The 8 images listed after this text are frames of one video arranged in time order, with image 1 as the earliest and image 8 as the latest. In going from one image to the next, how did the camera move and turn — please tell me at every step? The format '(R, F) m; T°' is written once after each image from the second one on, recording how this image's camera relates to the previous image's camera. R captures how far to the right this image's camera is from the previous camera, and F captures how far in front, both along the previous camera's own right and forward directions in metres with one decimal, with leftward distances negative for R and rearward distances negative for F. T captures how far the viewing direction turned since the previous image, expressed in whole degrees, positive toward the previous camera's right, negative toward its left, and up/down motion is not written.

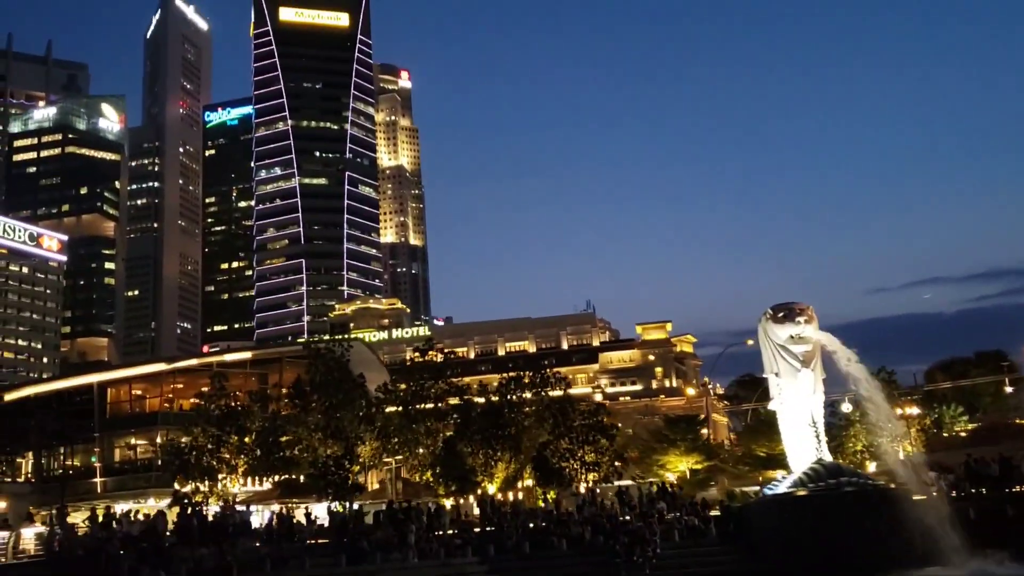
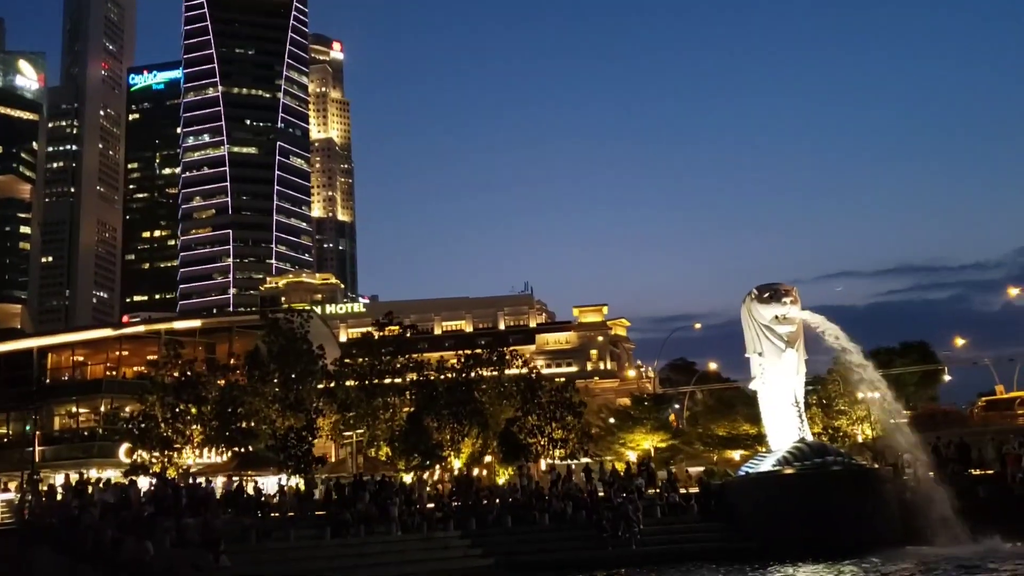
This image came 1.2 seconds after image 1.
(-1.9, +0.6) m; +4°
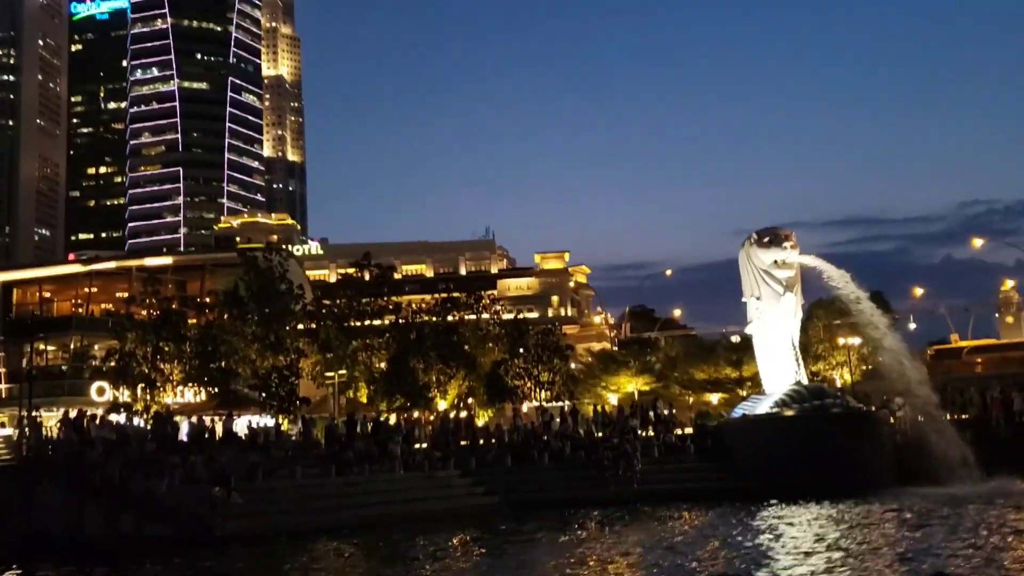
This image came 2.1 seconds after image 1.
(-1.5, +0.4) m; +3°
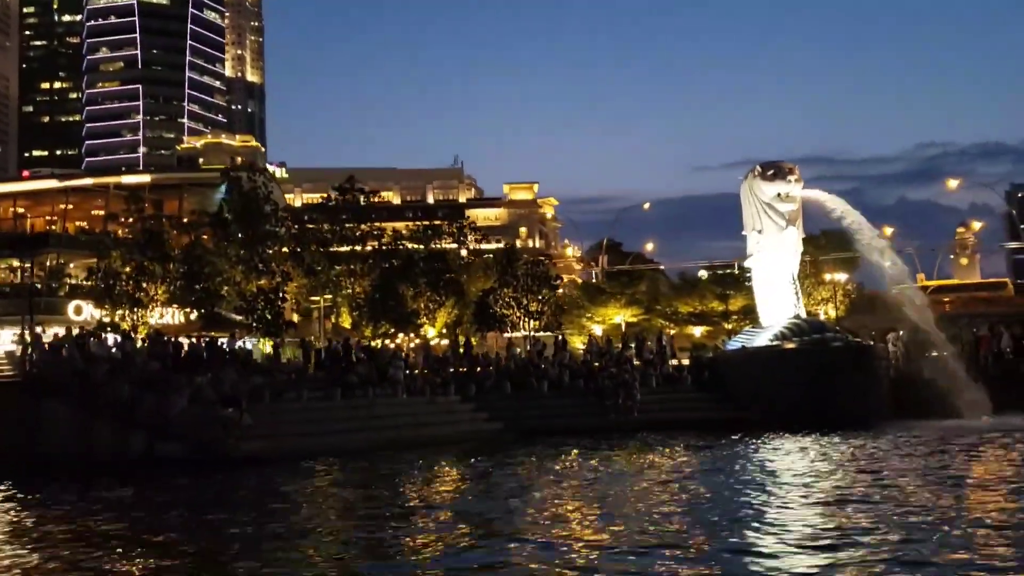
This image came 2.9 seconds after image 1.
(-1.3, +0.3) m; +2°
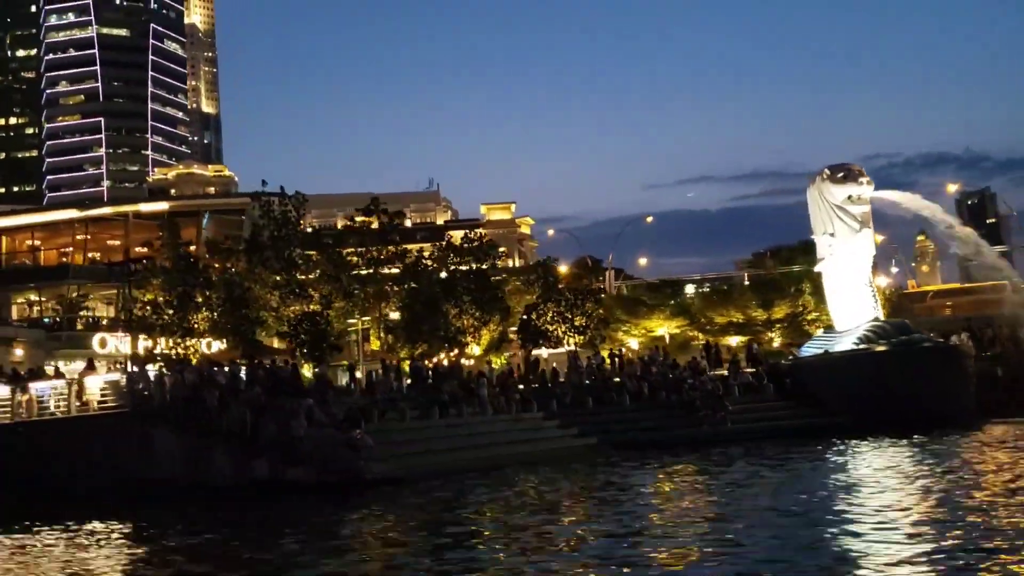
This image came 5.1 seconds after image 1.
(-3.4, +0.7) m; +2°
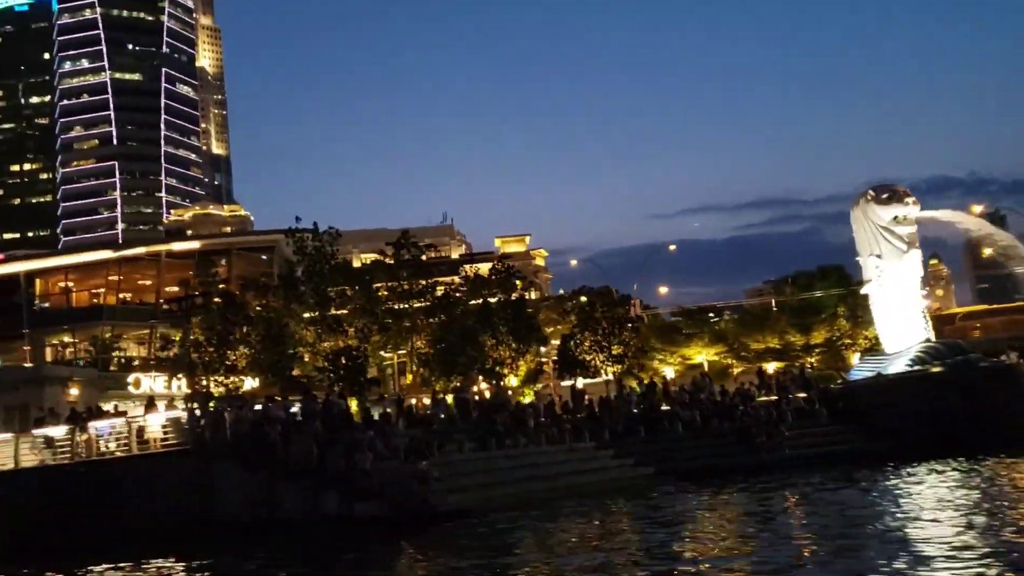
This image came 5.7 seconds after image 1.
(-1.1, +0.2) m; -1°
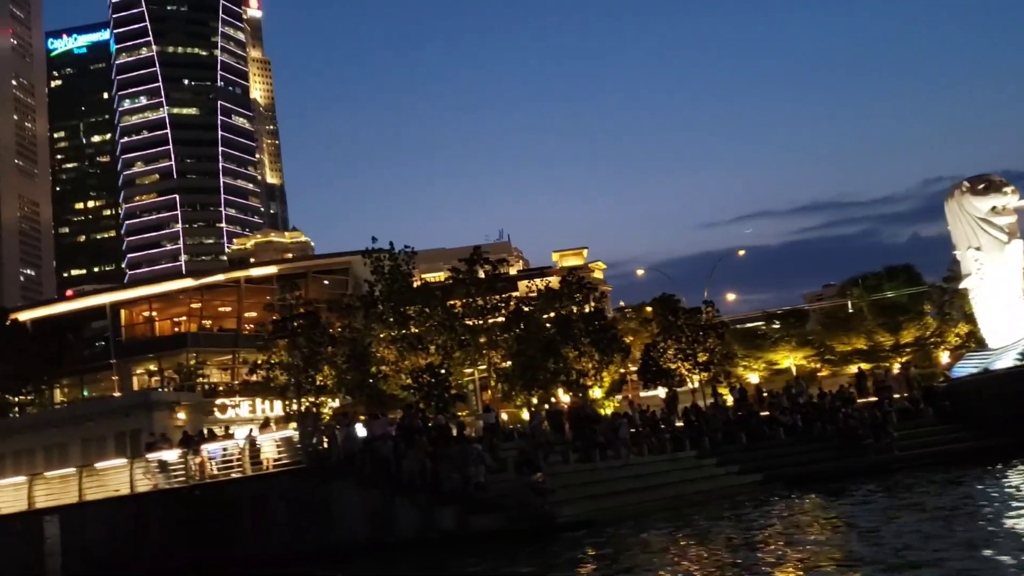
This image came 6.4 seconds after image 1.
(-1.1, +0.2) m; -3°
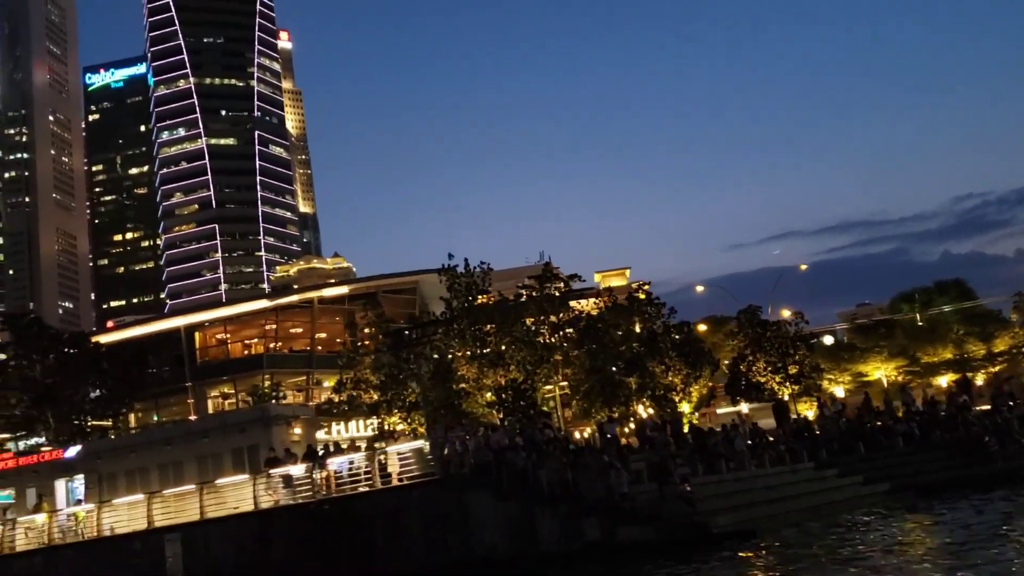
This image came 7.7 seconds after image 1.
(-2.1, +0.5) m; -2°
